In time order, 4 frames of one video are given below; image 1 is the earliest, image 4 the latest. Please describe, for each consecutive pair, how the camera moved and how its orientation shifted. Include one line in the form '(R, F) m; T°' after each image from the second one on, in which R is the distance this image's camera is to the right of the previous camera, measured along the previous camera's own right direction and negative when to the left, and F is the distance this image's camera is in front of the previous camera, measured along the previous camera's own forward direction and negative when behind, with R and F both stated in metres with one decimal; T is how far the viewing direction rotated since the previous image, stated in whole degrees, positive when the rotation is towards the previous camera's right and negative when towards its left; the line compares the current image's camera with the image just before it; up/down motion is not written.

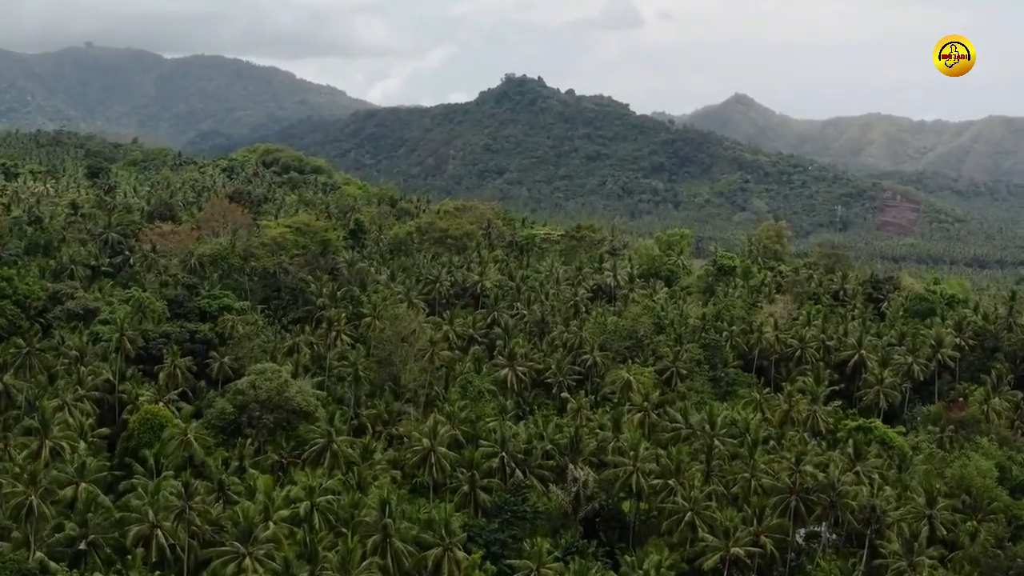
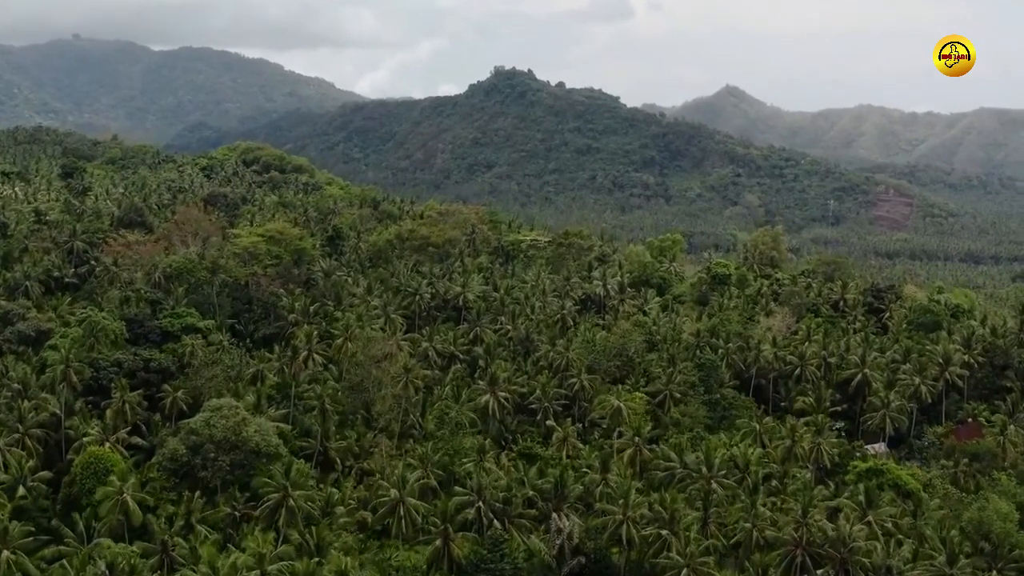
(+0.5, +3.6) m; +1°
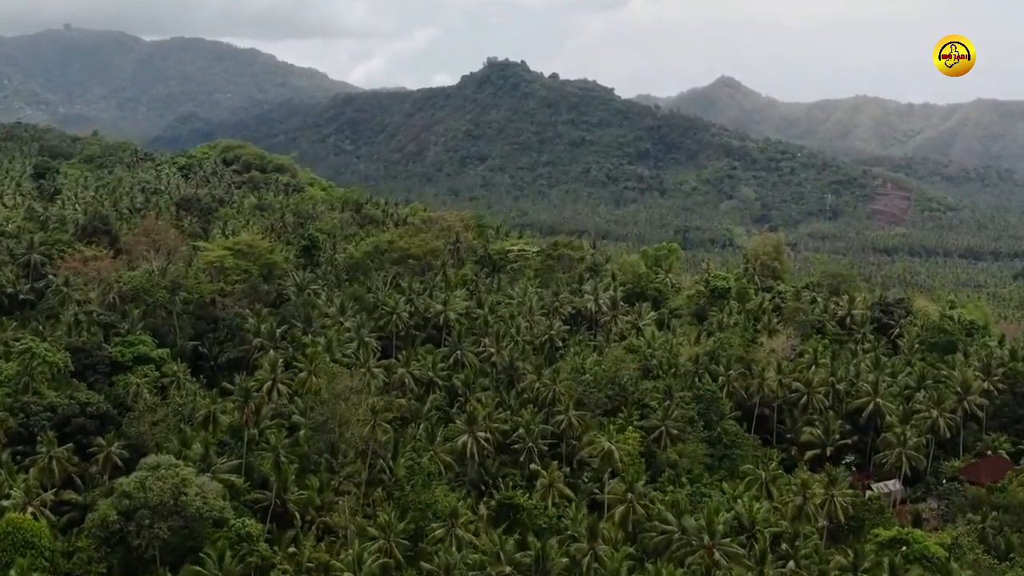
(+0.7, +4.6) m; 0°
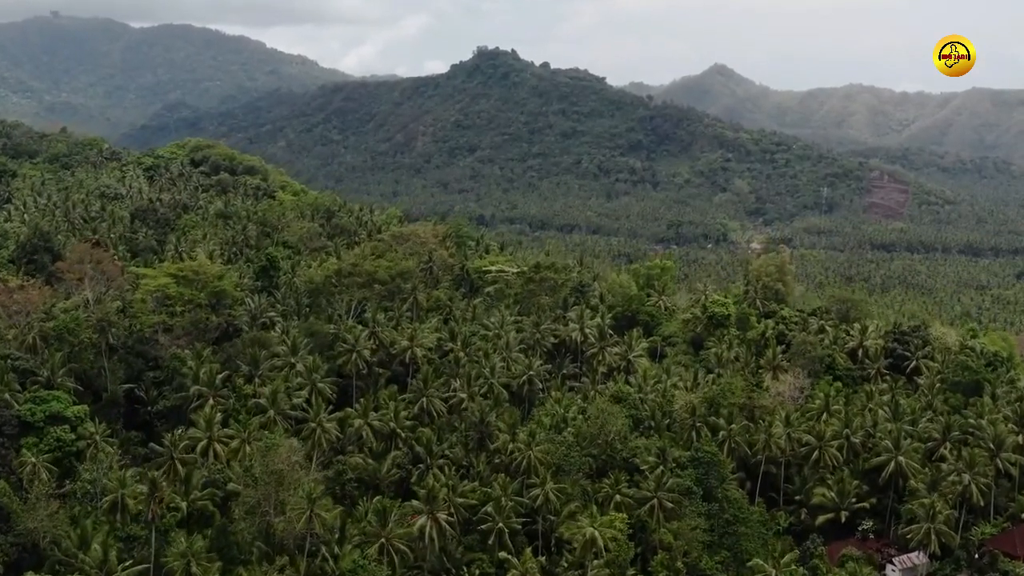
(+1.1, +6.7) m; 0°
